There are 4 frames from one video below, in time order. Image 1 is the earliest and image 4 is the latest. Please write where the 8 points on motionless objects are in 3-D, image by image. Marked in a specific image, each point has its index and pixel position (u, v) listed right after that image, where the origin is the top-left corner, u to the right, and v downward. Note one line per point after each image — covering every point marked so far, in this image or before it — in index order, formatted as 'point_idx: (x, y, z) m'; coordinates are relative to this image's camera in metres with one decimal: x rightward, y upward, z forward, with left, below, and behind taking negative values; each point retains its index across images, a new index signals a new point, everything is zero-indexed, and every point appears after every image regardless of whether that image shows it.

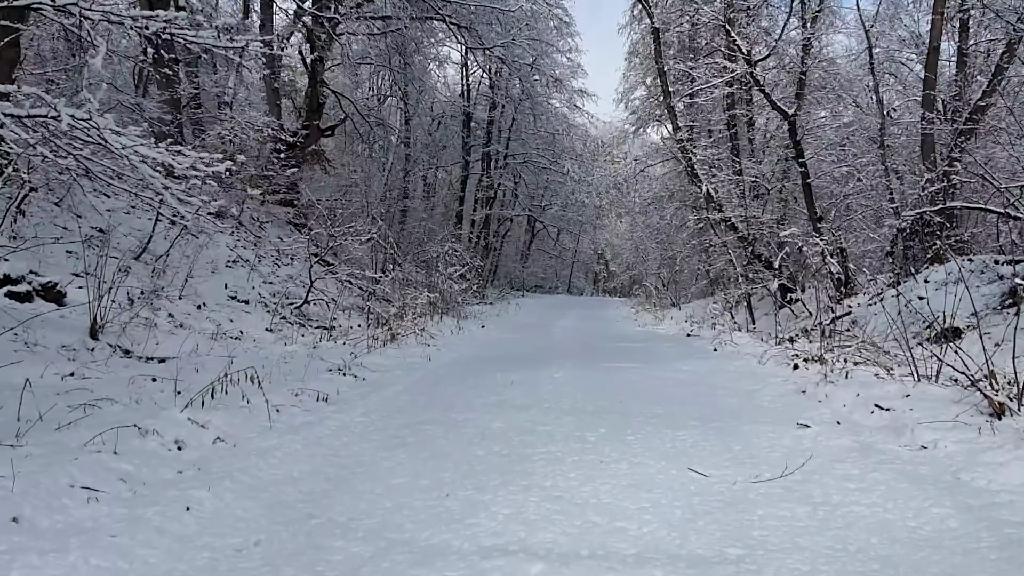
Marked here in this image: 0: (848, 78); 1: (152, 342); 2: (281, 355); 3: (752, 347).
0: (+6.0, +3.8, +14.2) m
1: (-3.0, -0.4, +6.6) m
2: (-1.9, -0.5, +6.4) m
3: (+2.1, -0.5, +7.0) m
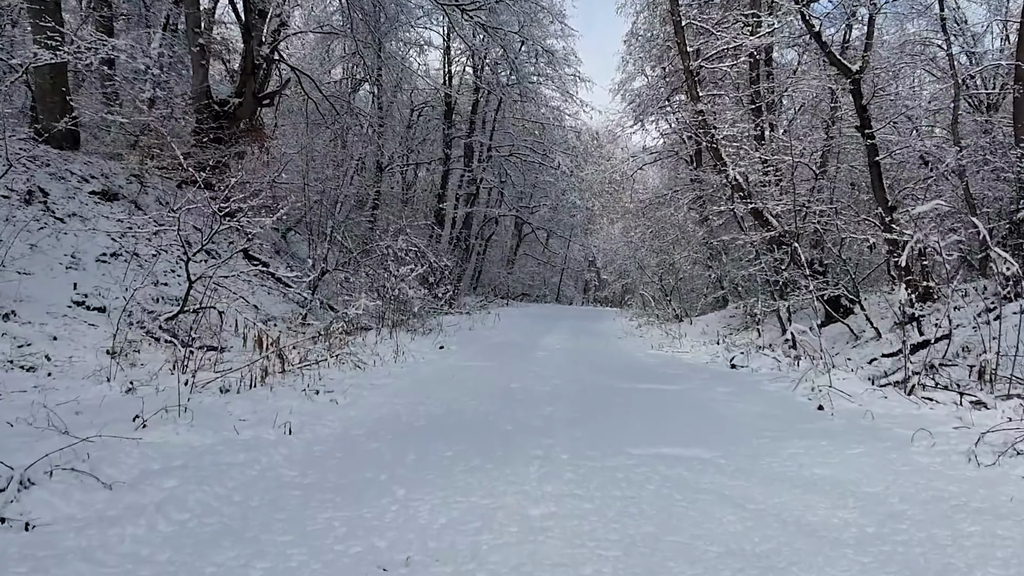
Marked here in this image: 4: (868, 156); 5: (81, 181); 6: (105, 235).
0: (+5.8, +3.6, +11.4) m
1: (-3.2, -0.4, +3.6) m
2: (-2.1, -0.5, +3.5) m
3: (+1.9, -0.6, +4.1) m
4: (+4.3, +1.6, +9.5) m
5: (-5.4, +1.3, +9.9) m
6: (-4.6, +0.6, +9.0) m
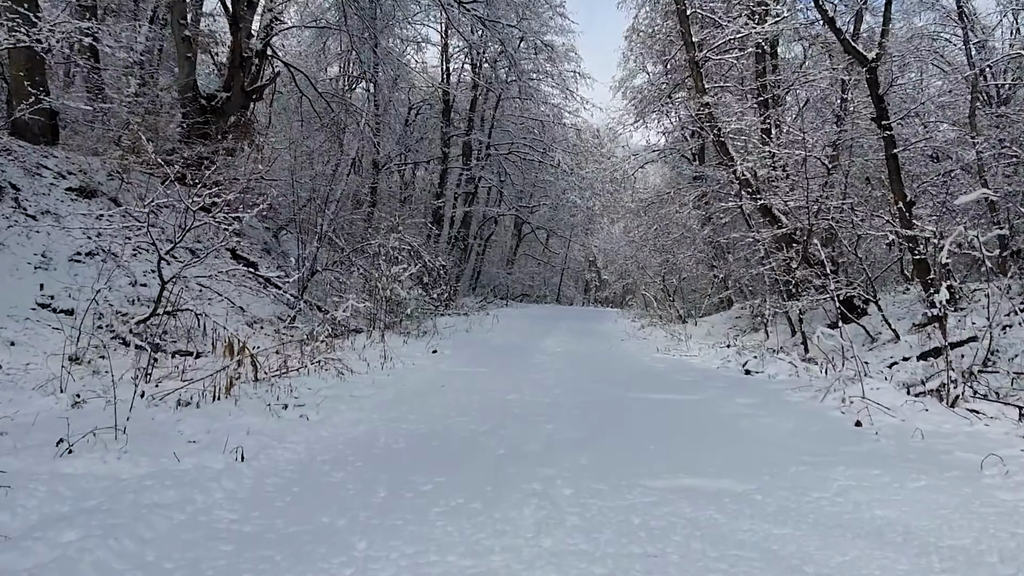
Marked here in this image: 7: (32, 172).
0: (+5.7, +3.6, +10.9) m
1: (-3.3, -0.4, +3.1) m
2: (-2.2, -0.5, +3.0) m
3: (+1.9, -0.6, +3.6) m
4: (+4.2, +1.6, +9.0) m
5: (-5.4, +1.3, +9.4) m
6: (-4.7, +0.6, +8.5) m
7: (-5.5, +1.3, +9.1) m
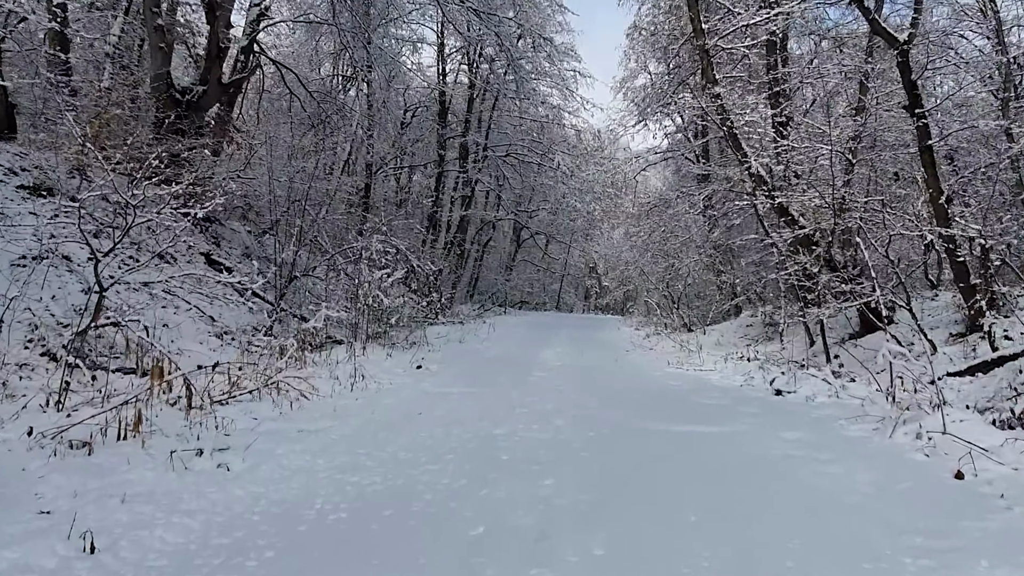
0: (+5.7, +3.5, +10.1) m
1: (-3.3, -0.5, +2.2) m
2: (-2.2, -0.6, +2.1) m
3: (+1.8, -0.6, +2.8) m
4: (+4.2, +1.5, +8.2) m
5: (-5.5, +1.2, +8.6) m
6: (-4.7, +0.5, +7.7) m
7: (-5.6, +1.3, +8.3) m
